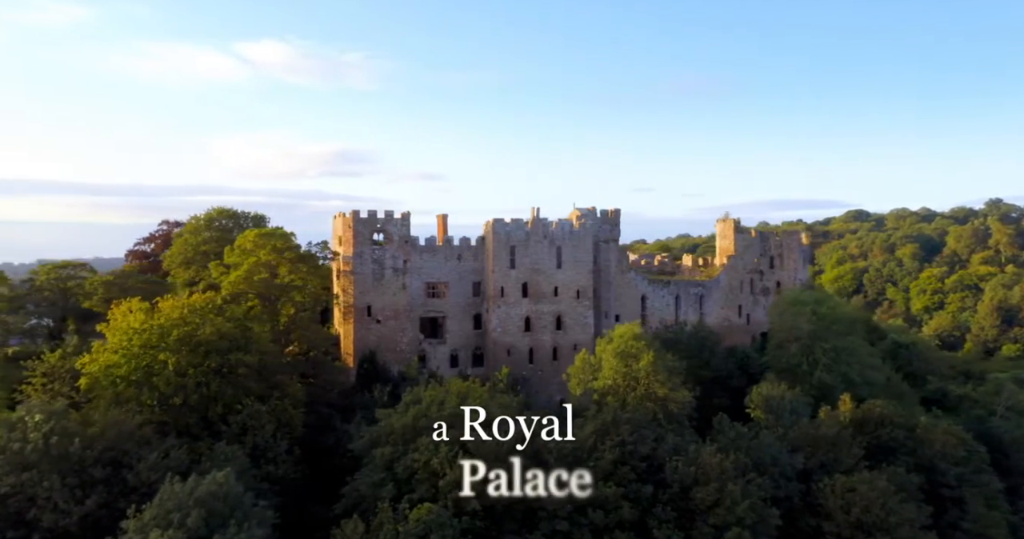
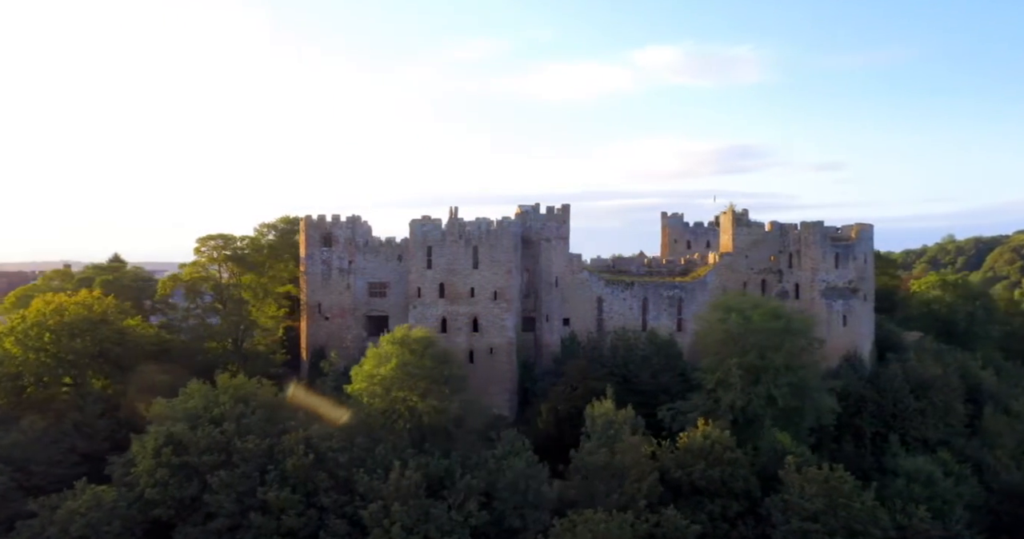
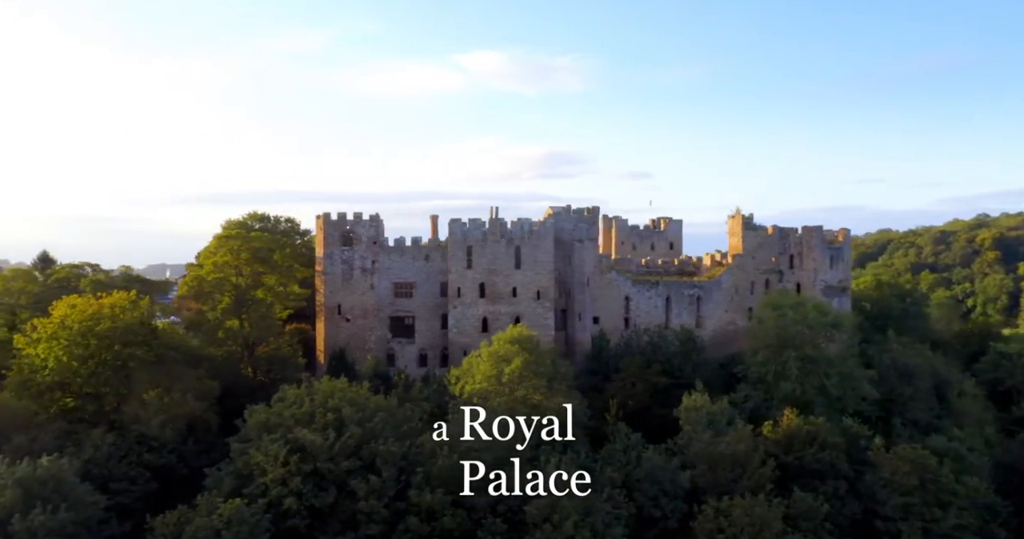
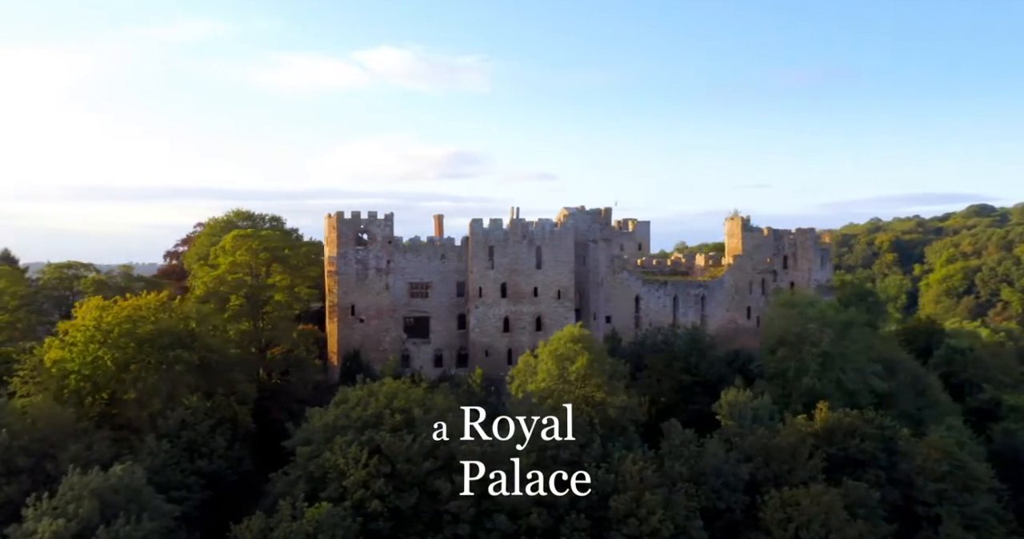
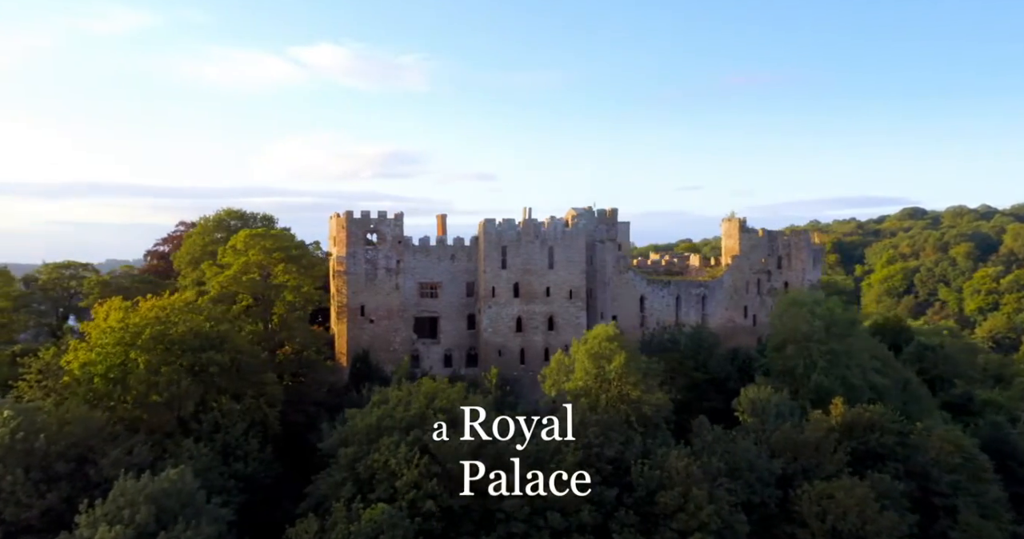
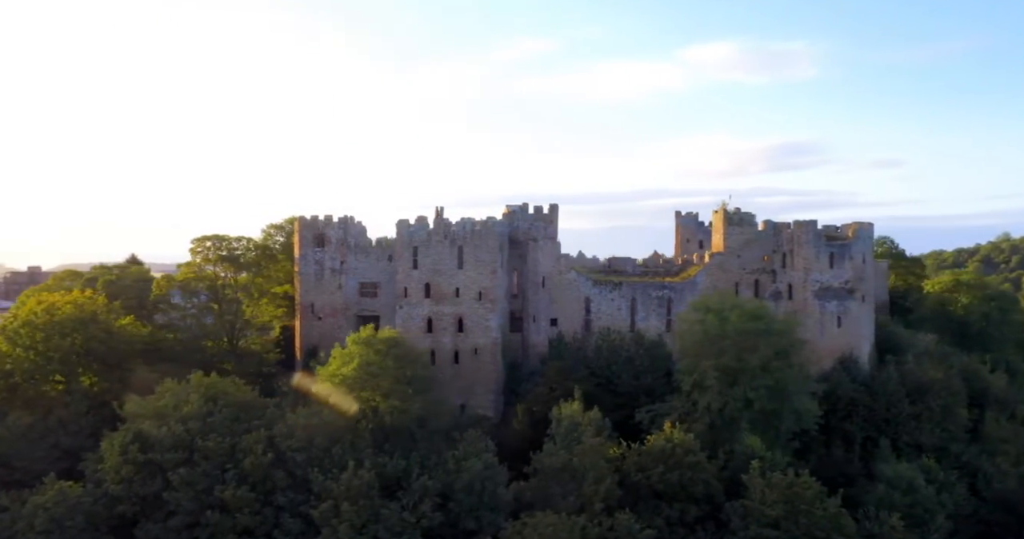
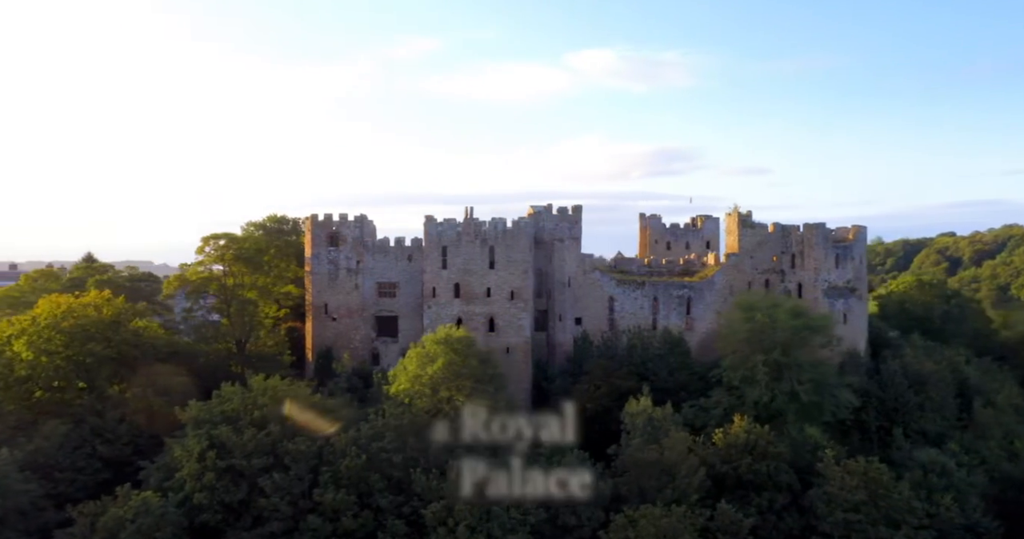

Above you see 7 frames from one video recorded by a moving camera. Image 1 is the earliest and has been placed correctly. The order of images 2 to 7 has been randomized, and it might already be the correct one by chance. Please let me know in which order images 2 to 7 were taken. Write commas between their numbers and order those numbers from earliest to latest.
5, 4, 3, 7, 2, 6
